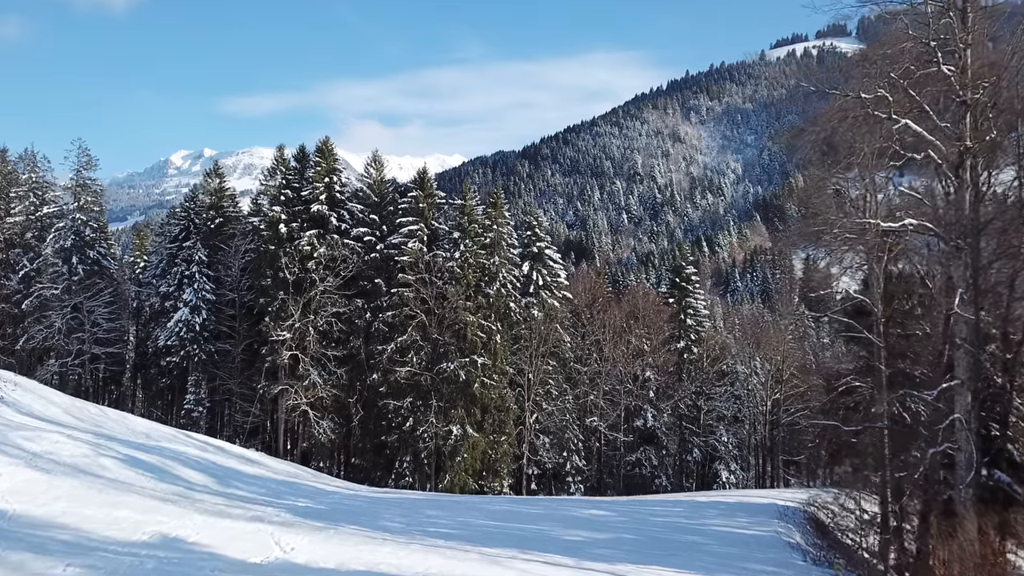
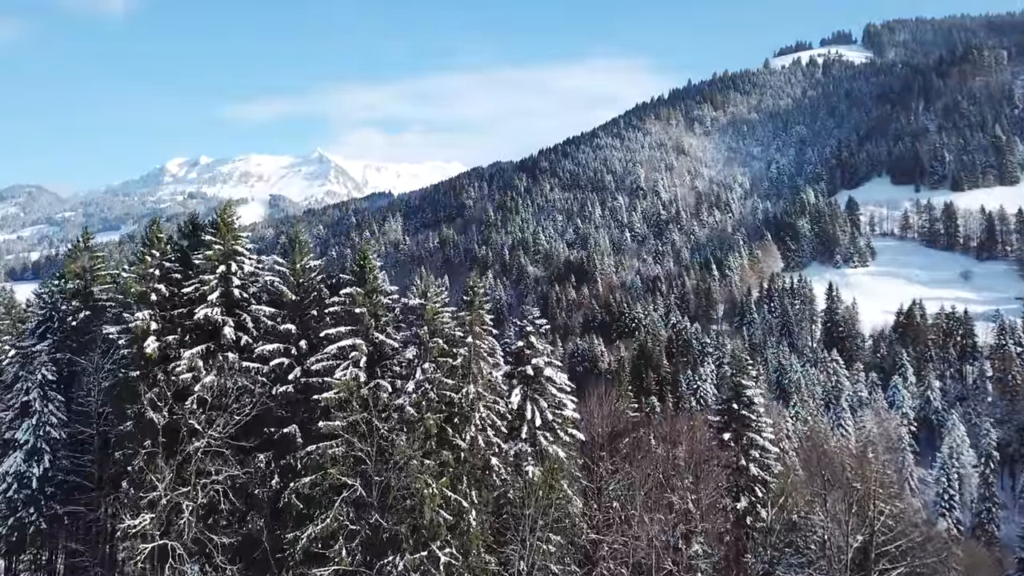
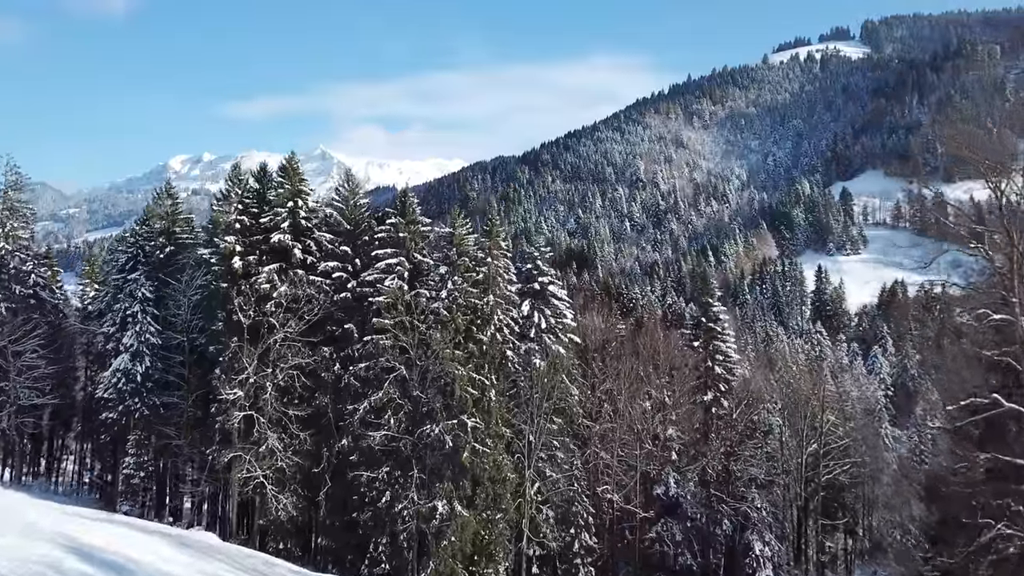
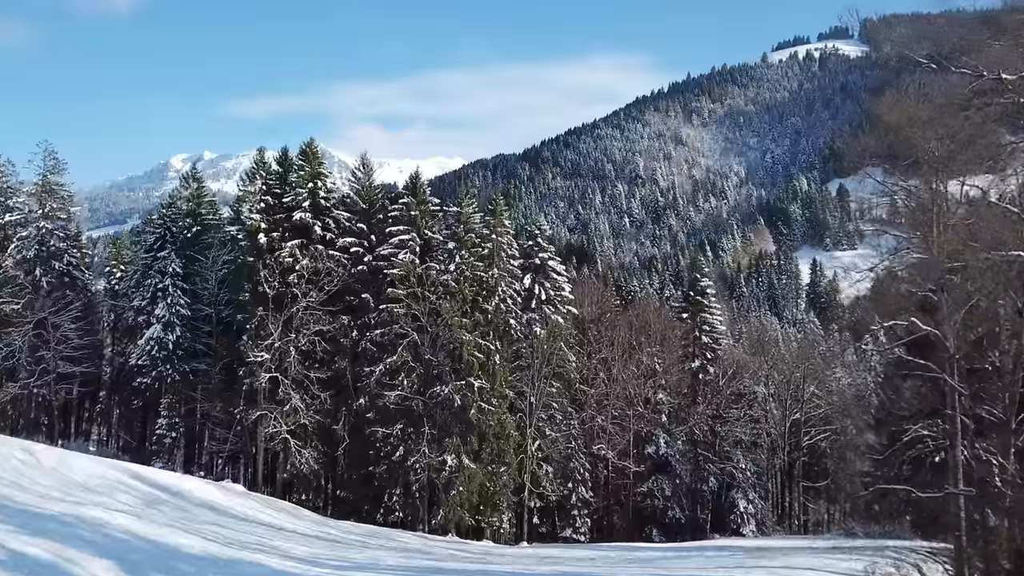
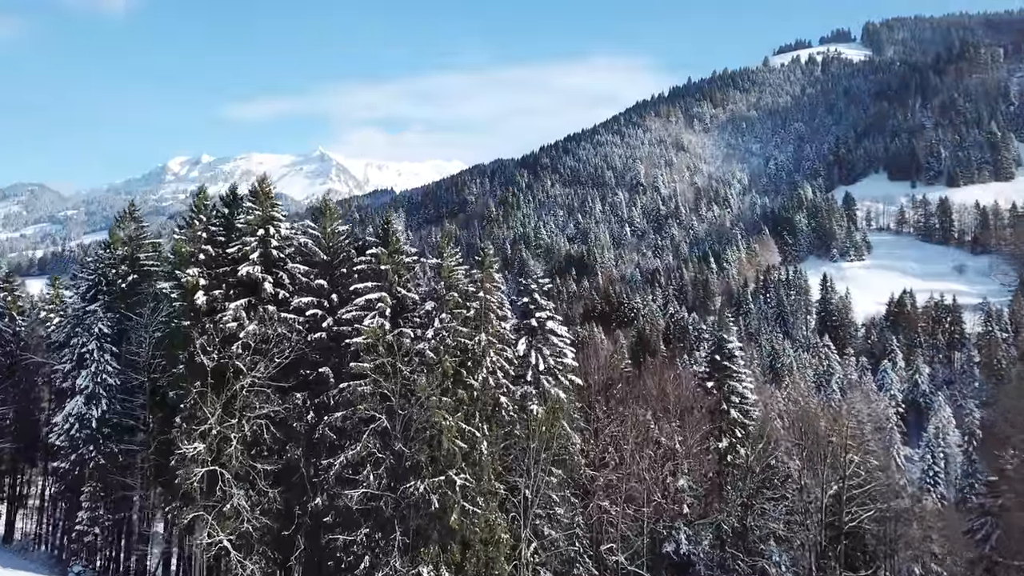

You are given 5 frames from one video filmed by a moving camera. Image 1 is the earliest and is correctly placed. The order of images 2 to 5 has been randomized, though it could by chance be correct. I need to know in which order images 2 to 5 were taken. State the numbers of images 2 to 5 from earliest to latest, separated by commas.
4, 3, 5, 2
